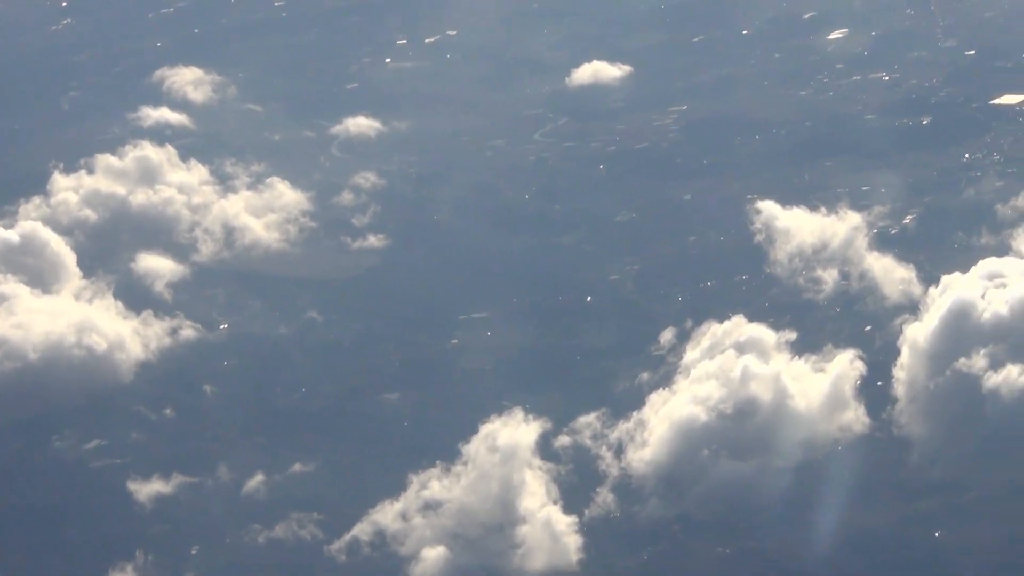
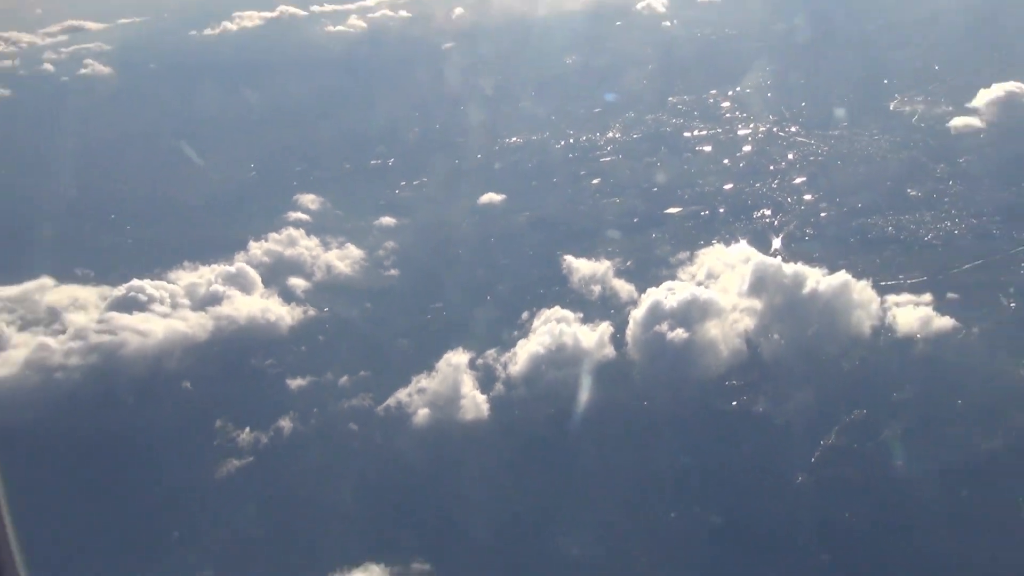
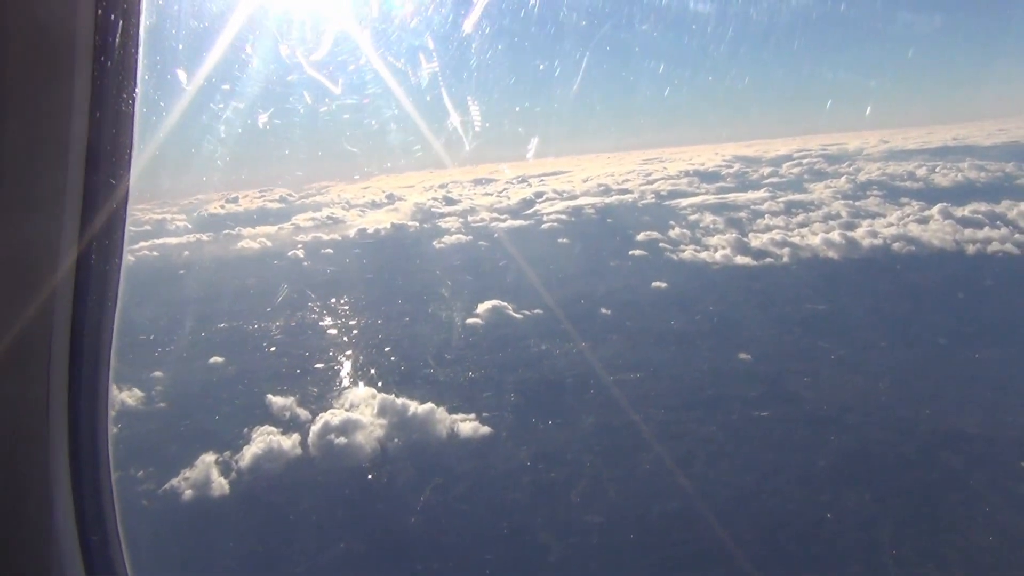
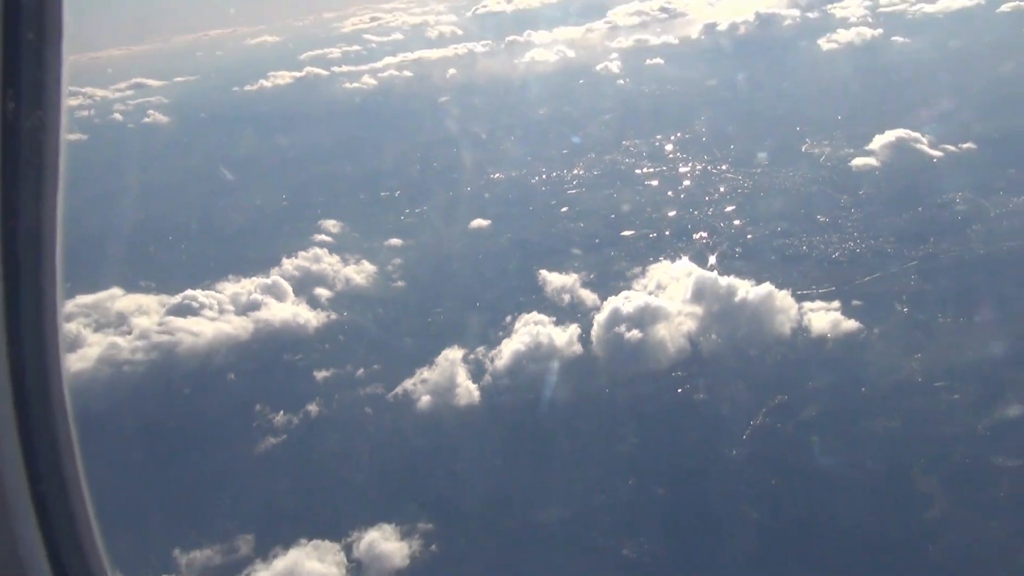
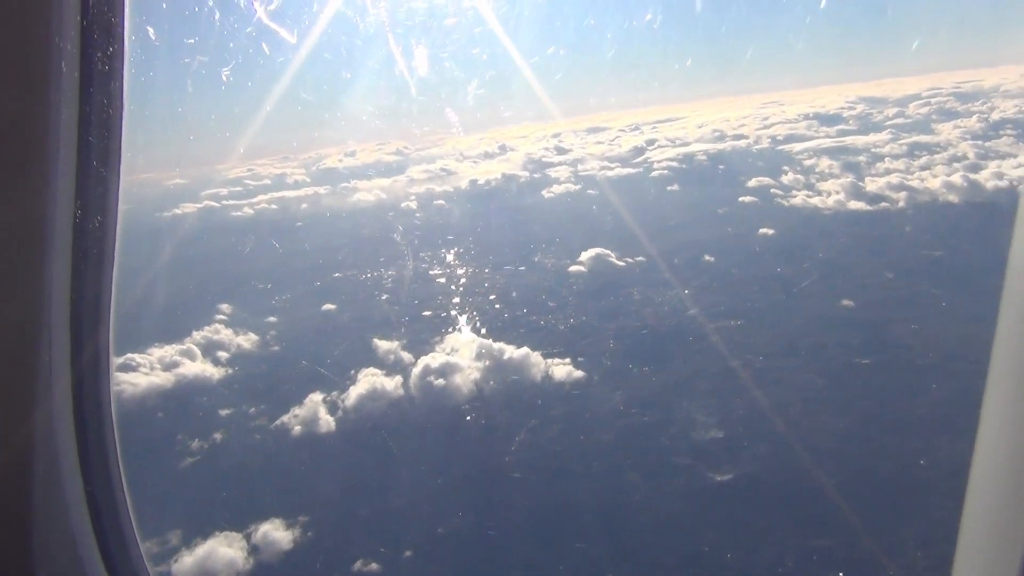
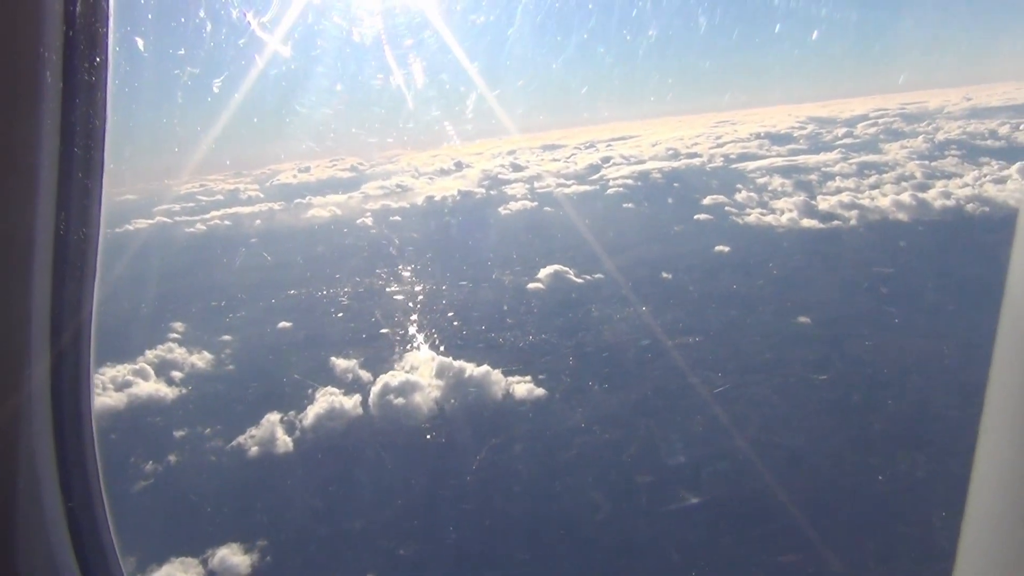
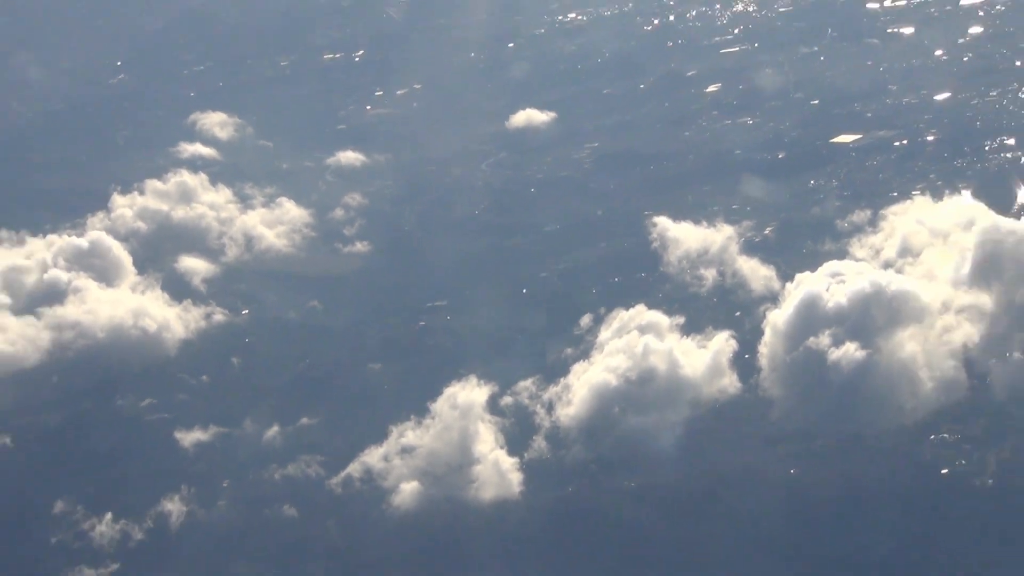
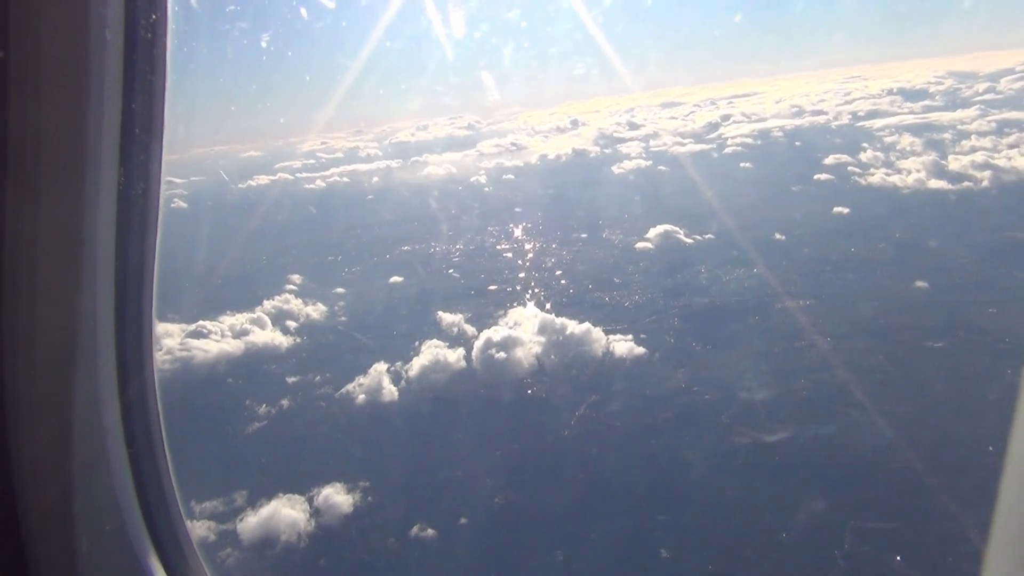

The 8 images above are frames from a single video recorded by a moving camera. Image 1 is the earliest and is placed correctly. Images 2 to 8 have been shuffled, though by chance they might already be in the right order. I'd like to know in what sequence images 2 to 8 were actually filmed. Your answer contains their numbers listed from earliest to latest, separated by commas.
7, 2, 4, 8, 5, 6, 3
